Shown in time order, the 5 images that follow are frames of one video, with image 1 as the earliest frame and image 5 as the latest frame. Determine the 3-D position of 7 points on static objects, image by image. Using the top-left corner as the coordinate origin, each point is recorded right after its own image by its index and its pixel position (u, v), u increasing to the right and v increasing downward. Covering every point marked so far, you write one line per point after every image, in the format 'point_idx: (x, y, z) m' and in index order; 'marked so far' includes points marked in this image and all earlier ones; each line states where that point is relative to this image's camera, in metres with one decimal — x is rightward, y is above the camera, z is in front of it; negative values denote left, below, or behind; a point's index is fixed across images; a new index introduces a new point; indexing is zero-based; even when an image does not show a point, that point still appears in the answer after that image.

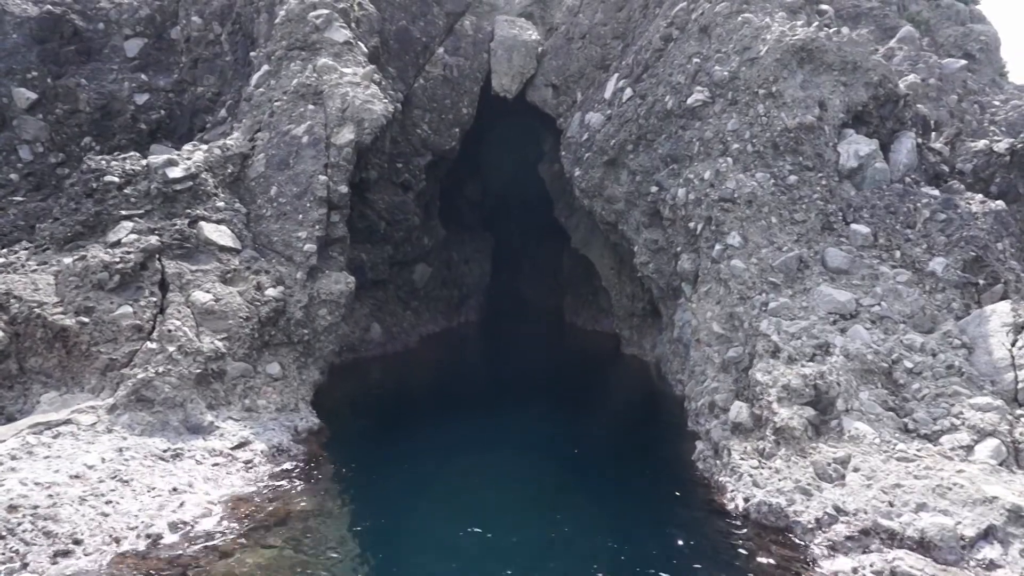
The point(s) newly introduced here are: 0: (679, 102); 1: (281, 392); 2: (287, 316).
0: (+3.0, +3.3, +11.4) m
1: (-3.3, -1.5, +9.2) m
2: (-3.4, -0.4, +9.6) m
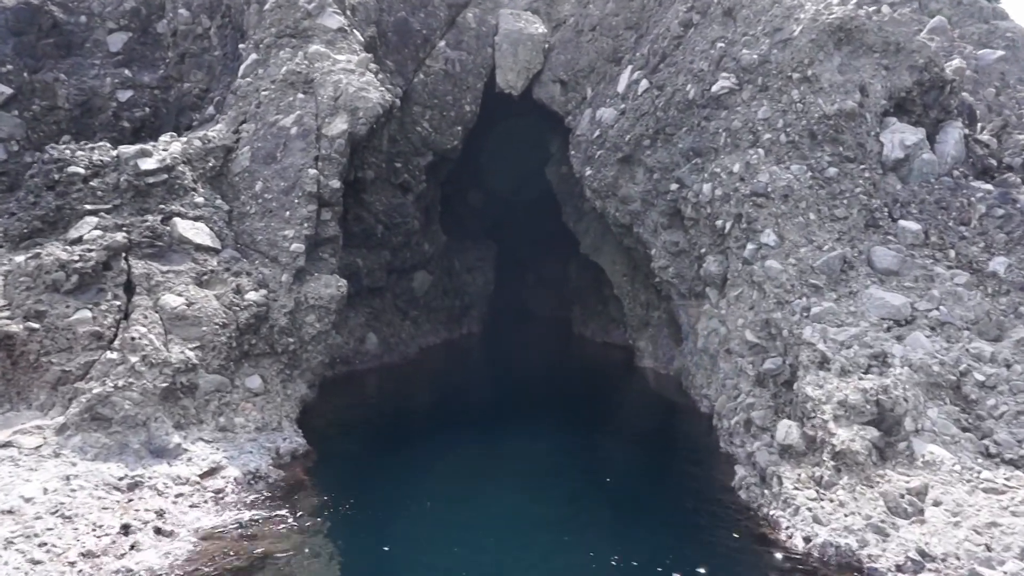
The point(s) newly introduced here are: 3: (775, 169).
0: (+3.1, +3.2, +10.5) m
1: (-3.2, -1.6, +8.1) m
2: (-3.3, -0.5, +8.6) m
3: (+3.9, +1.7, +9.3) m
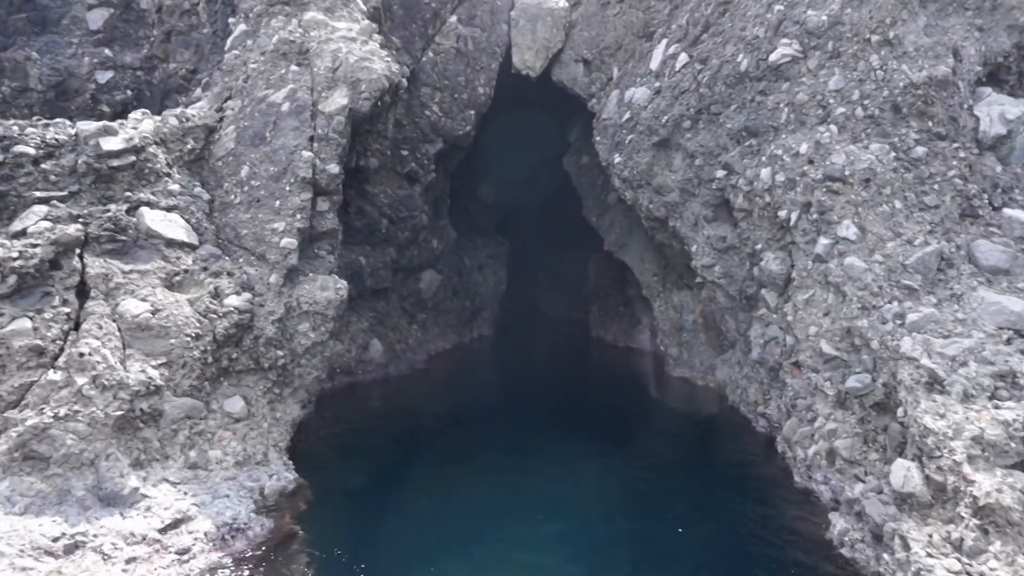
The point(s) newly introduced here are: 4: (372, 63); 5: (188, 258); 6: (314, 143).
0: (+3.5, +3.2, +9.1) m
1: (-2.8, -1.6, +6.7) m
2: (-2.9, -0.5, +7.2) m
3: (+4.2, +1.7, +7.9) m
4: (-1.9, +3.1, +8.7) m
5: (-3.7, +0.3, +7.3) m
6: (-2.6, +1.9, +8.3) m
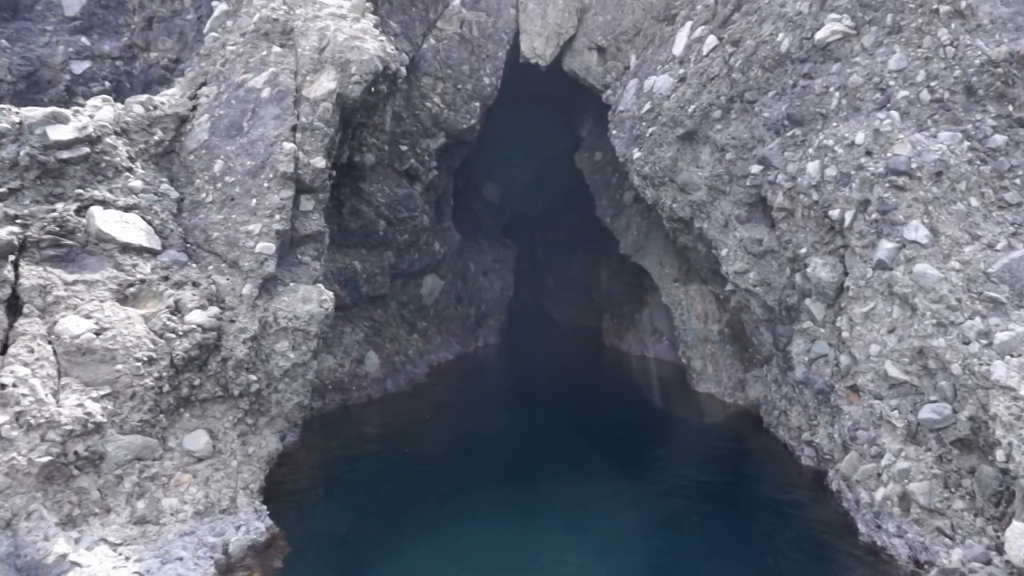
0: (+3.6, +3.1, +8.0) m
1: (-2.7, -1.7, +5.7) m
2: (-2.8, -0.6, +6.1) m
3: (+4.4, +1.6, +6.8) m
4: (-1.8, +2.9, +7.6) m
5: (-3.6, +0.2, +6.3) m
6: (-2.5, +1.8, +7.3) m
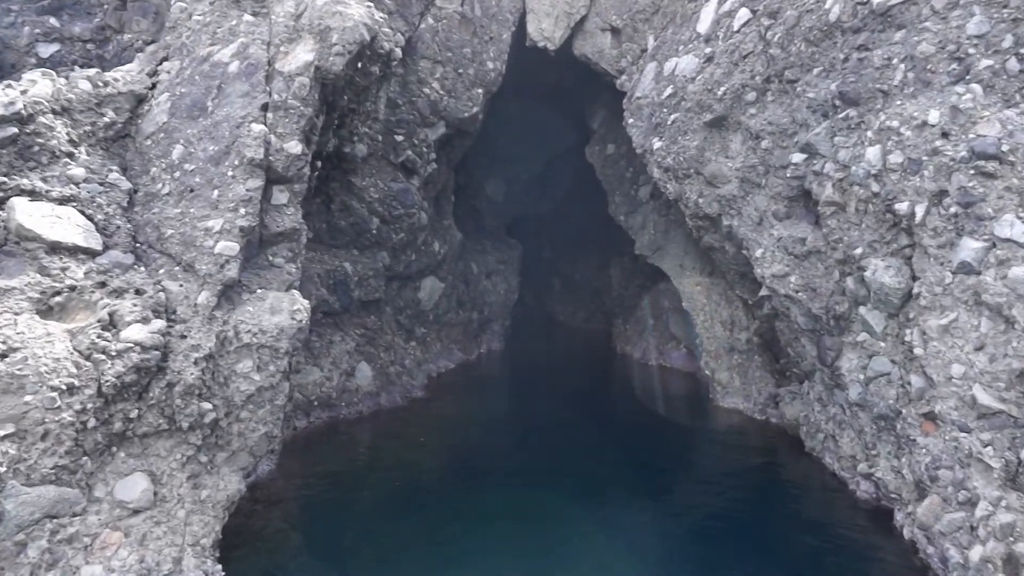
0: (+3.7, +3.0, +6.9) m
1: (-2.6, -1.8, +4.6) m
2: (-2.7, -0.7, +5.1) m
3: (+4.4, +1.5, +5.7) m
4: (-1.7, +2.9, +6.5) m
5: (-3.5, +0.2, +5.2) m
6: (-2.4, +1.7, +6.2) m
